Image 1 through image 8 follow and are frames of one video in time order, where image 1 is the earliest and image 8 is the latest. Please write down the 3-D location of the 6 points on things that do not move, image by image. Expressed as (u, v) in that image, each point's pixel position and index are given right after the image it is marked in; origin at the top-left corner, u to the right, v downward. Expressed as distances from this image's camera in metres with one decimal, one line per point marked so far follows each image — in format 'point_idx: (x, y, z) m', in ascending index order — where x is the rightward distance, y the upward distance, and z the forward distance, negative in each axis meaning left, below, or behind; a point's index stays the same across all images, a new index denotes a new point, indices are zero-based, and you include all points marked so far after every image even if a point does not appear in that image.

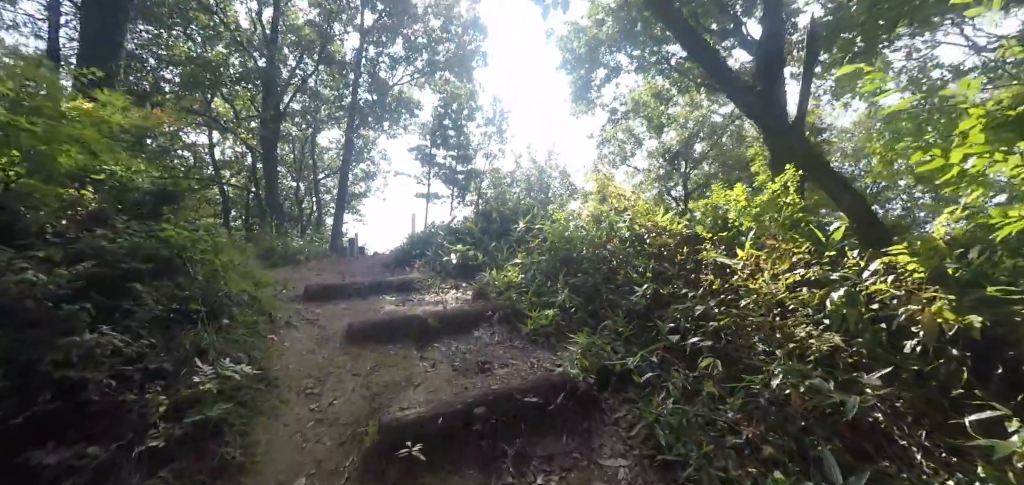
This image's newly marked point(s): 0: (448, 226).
0: (-1.2, +0.3, +8.2) m
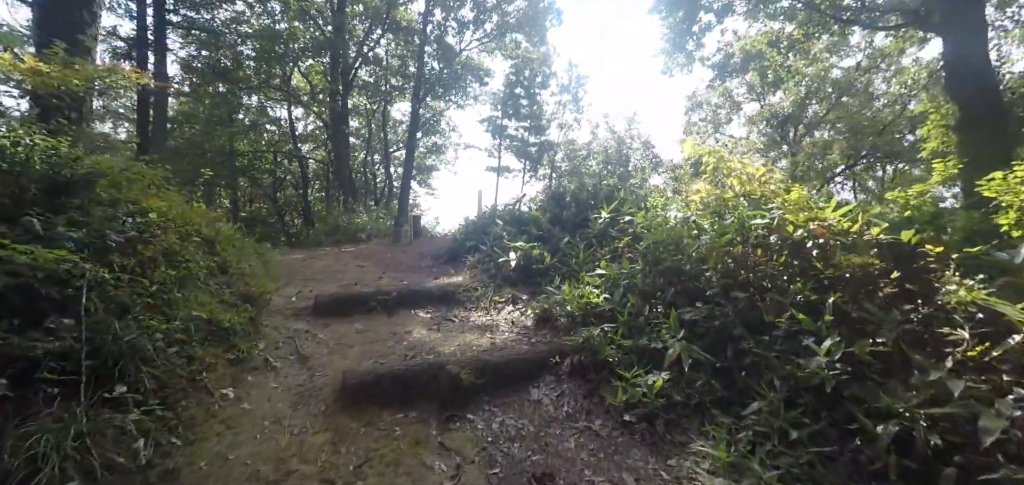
0: (0.0, +0.4, +6.6) m
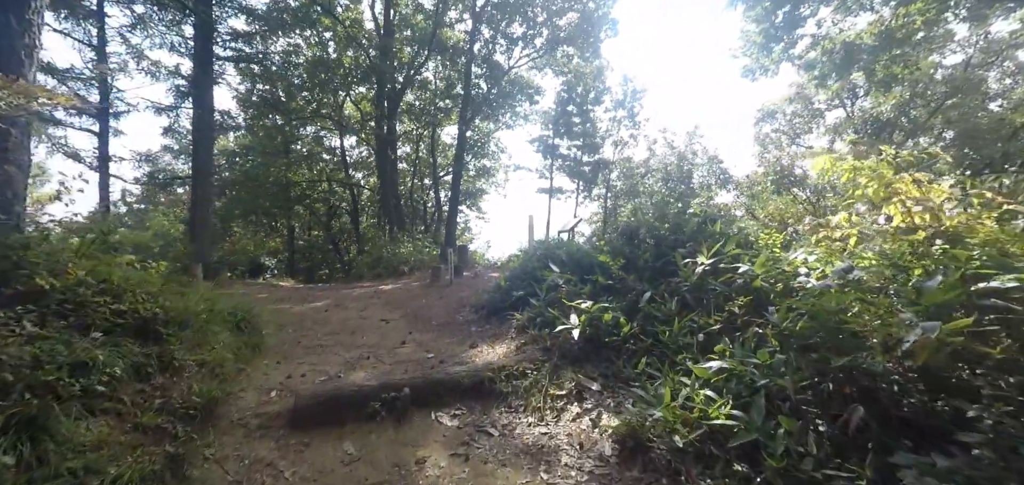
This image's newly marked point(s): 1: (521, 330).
0: (+0.7, -0.1, +5.2) m
1: (+0.1, -0.9, +4.2) m
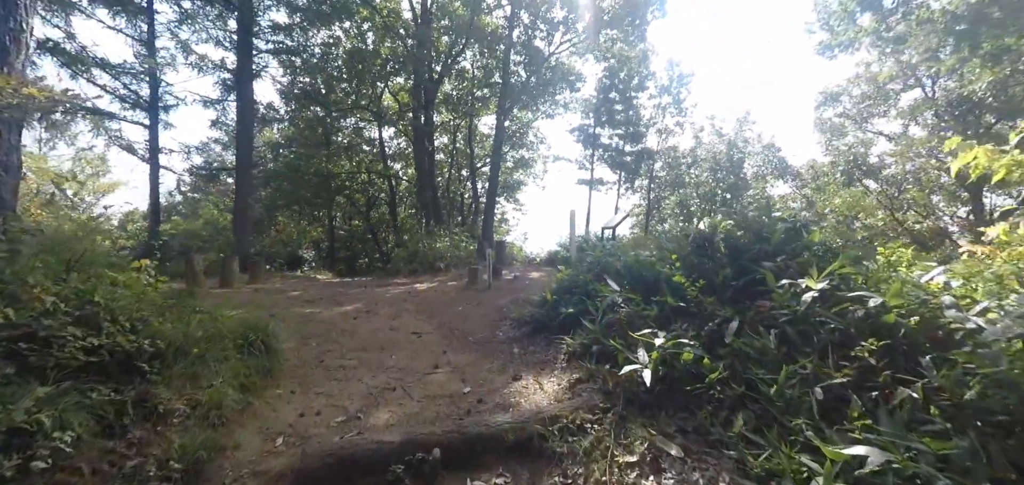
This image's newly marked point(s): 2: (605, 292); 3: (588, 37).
0: (+1.2, -0.2, +4.5) m
1: (+0.5, -1.0, +3.6) m
2: (+0.9, -0.5, +4.2) m
3: (+3.0, +8.1, +17.2) m
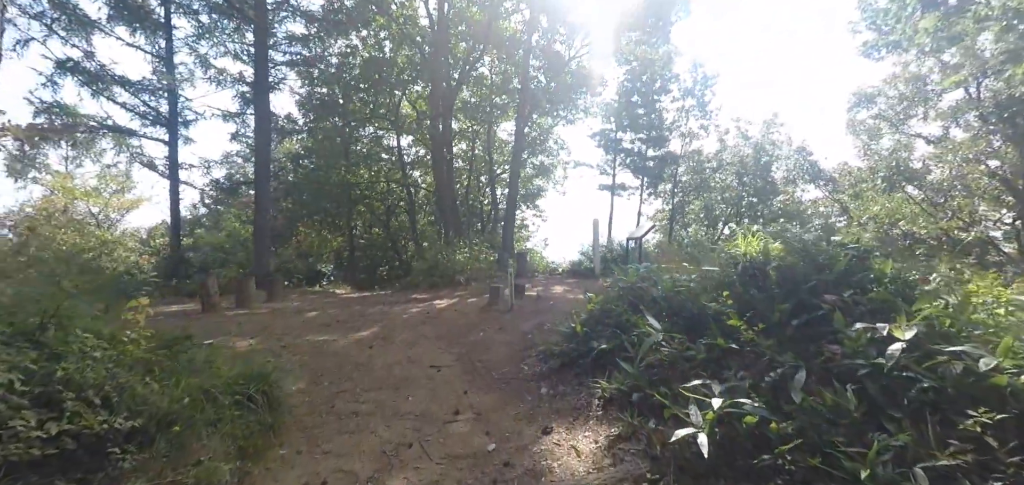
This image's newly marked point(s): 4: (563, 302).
0: (+1.4, -0.5, +4.1) m
1: (+0.7, -1.2, +3.2) m
2: (+1.1, -0.7, +3.8) m
3: (+3.7, +7.8, +16.8) m
4: (+0.8, -1.0, +6.9) m
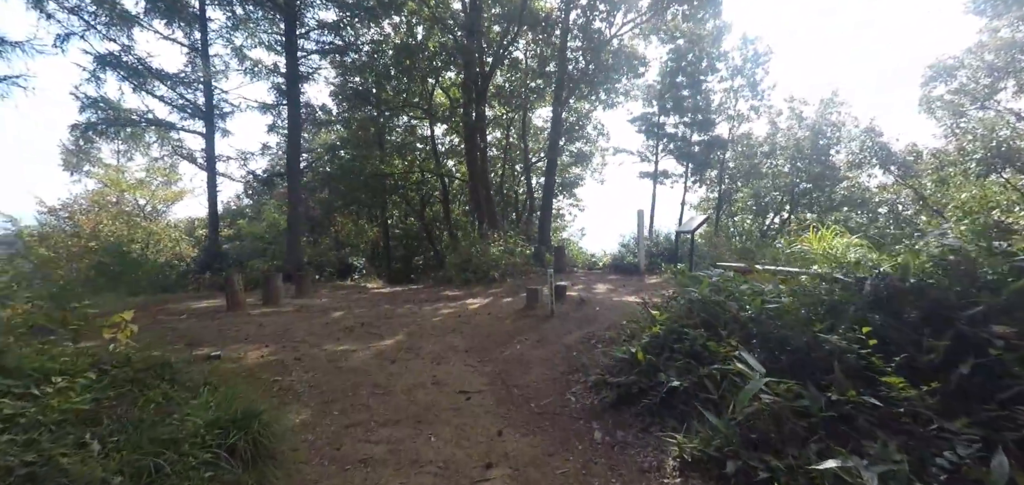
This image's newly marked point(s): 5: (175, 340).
0: (+1.7, -0.5, +3.2) m
1: (+1.0, -1.3, +2.3) m
2: (+1.4, -0.8, +2.9) m
3: (+5.1, +8.0, +15.4) m
4: (+1.4, -0.9, +6.1) m
5: (-4.1, -1.2, +5.4) m
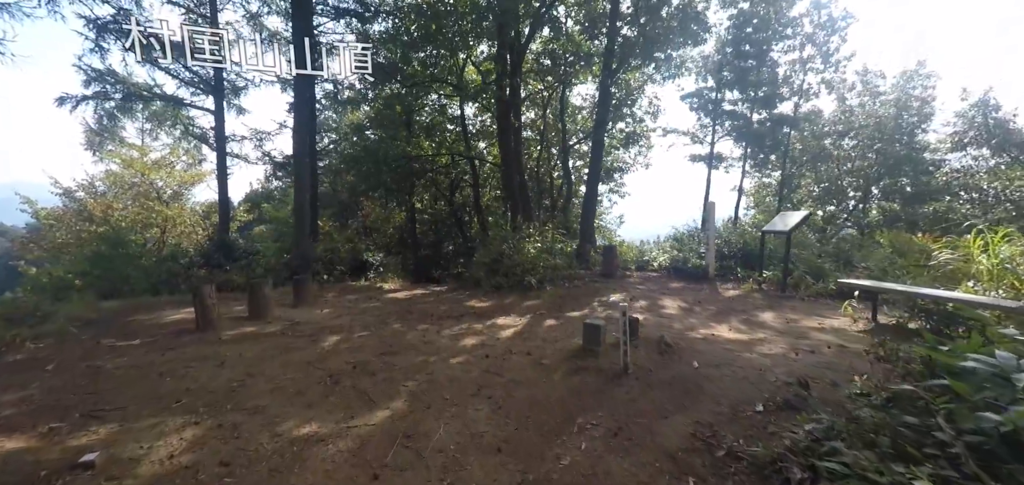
0: (+2.0, -0.8, +1.1) m
1: (+1.2, -1.6, +0.4) m
2: (+1.7, -1.1, +0.9) m
3: (+6.2, +8.2, +12.8) m
4: (+1.9, -1.1, +4.0) m
5: (-3.7, -1.4, +3.7) m
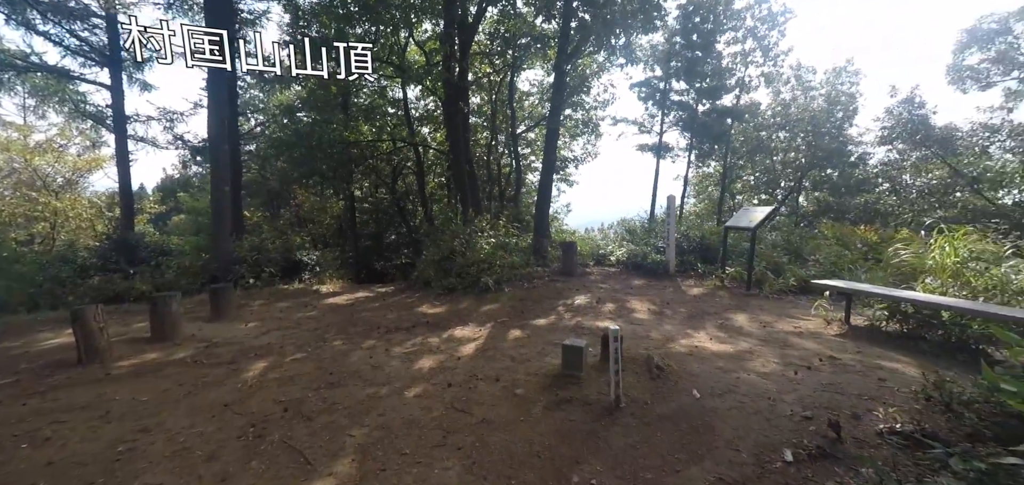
0: (+2.2, -1.0, +0.7) m
1: (+1.5, -1.8, -0.2) m
2: (+1.9, -1.3, +0.4) m
3: (+4.8, +8.4, +12.5) m
4: (+1.7, -1.2, +3.6) m
5: (-3.8, -1.5, +2.6) m
